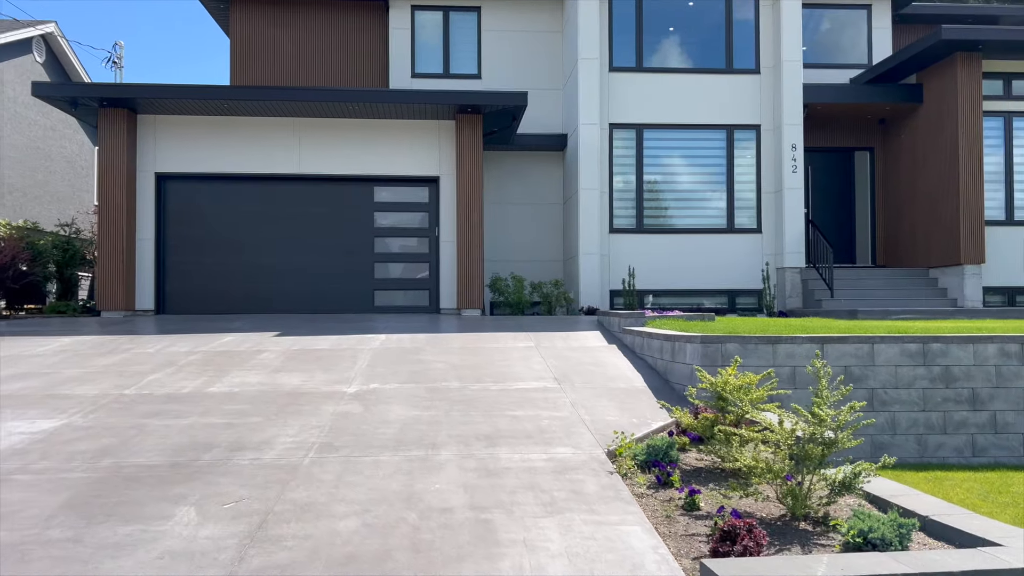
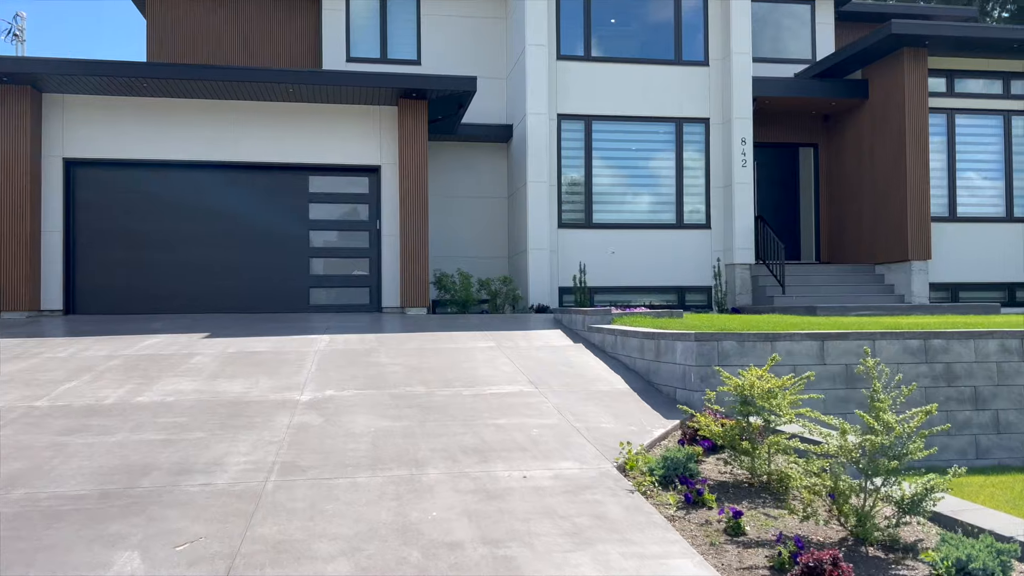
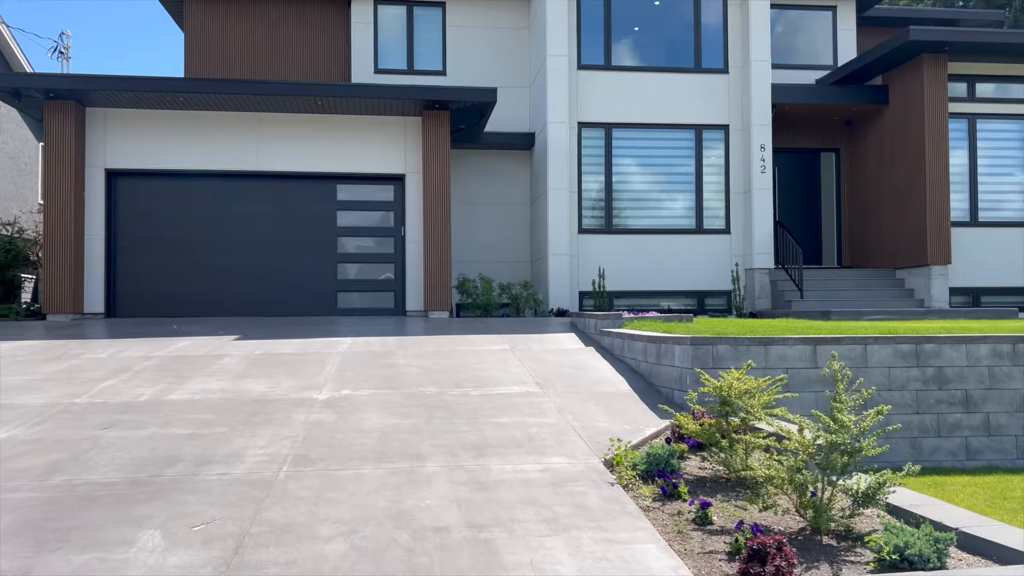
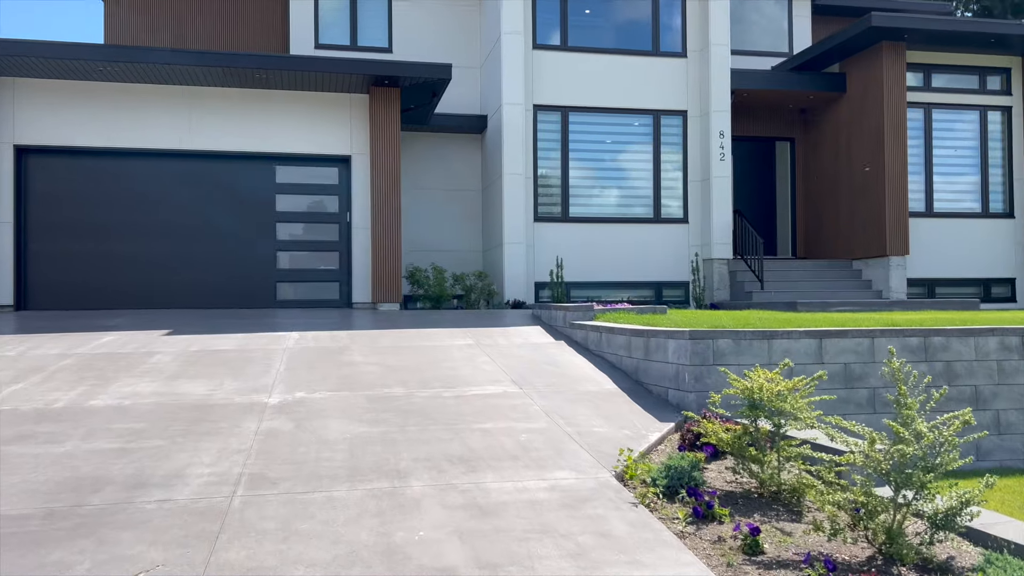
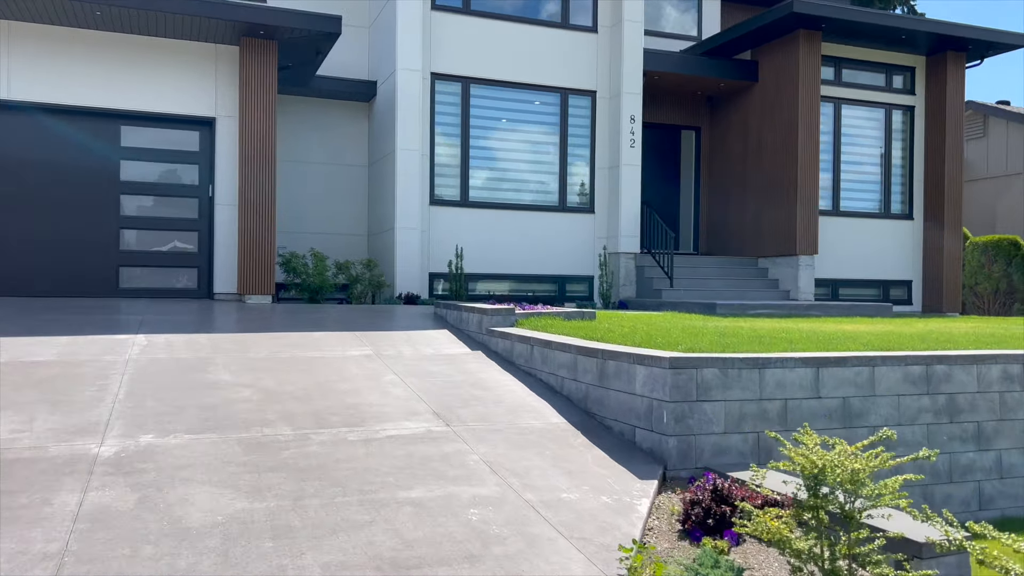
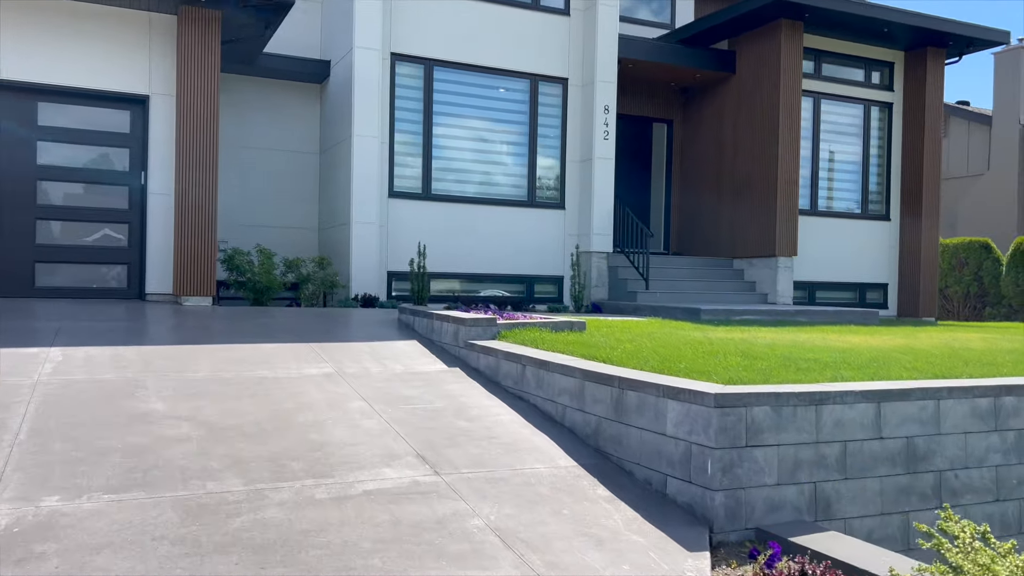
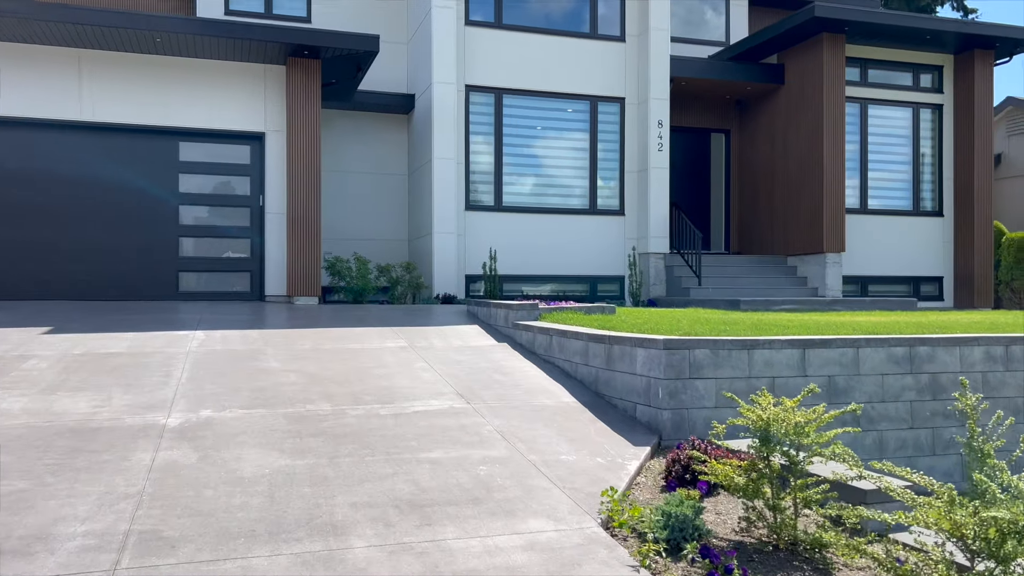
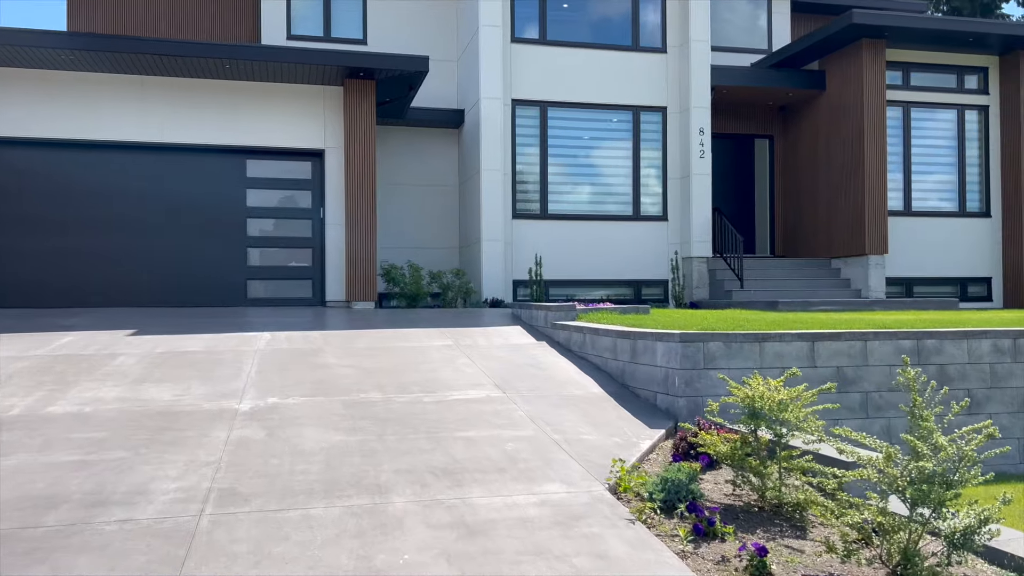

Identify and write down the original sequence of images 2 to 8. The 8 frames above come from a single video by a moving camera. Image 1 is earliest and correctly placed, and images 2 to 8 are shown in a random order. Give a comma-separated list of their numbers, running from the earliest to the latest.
3, 2, 4, 8, 7, 5, 6
